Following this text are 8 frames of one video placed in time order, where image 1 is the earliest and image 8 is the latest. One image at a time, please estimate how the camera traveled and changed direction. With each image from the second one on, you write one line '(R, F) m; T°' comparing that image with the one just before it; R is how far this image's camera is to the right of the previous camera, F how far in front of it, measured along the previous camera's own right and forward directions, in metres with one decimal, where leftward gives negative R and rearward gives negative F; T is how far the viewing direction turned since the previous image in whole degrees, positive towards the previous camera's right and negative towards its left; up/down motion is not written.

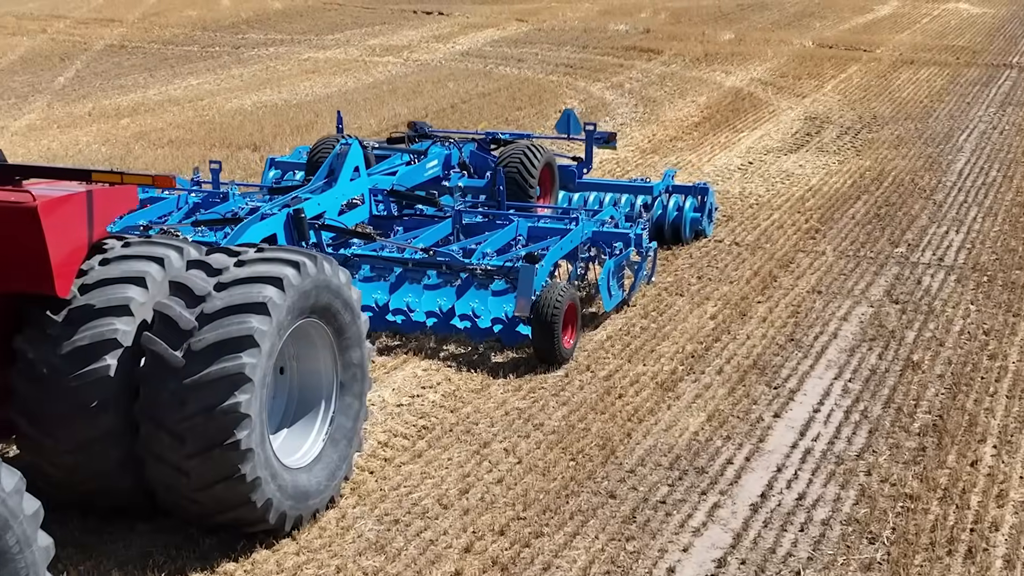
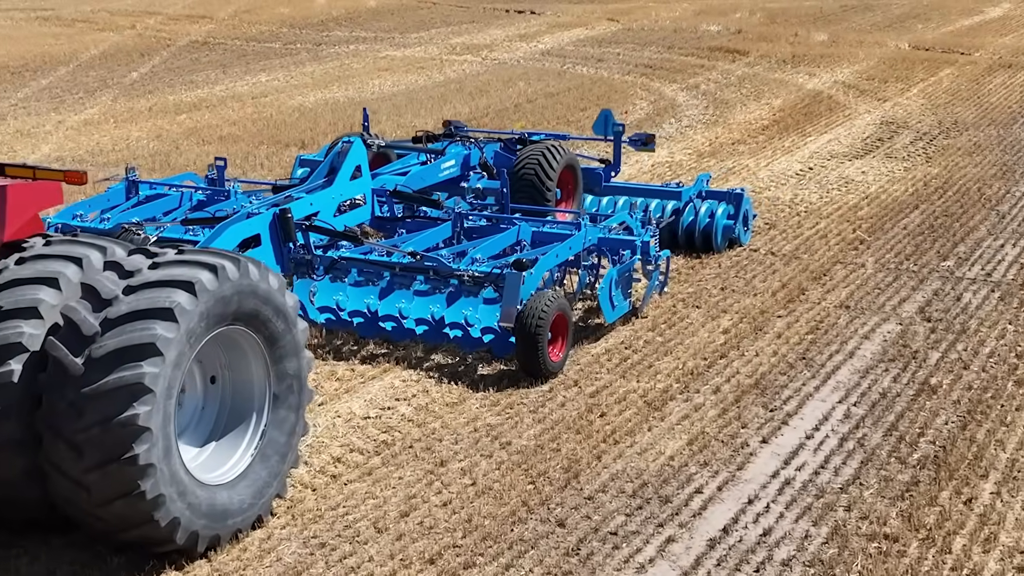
(+0.7, +0.5) m; -5°
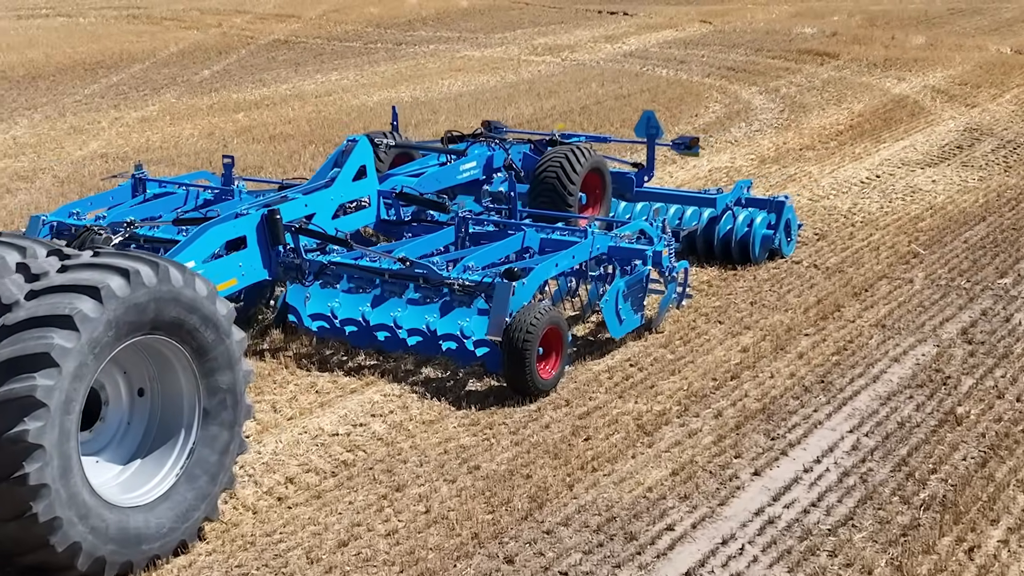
(+0.6, +0.5) m; -5°
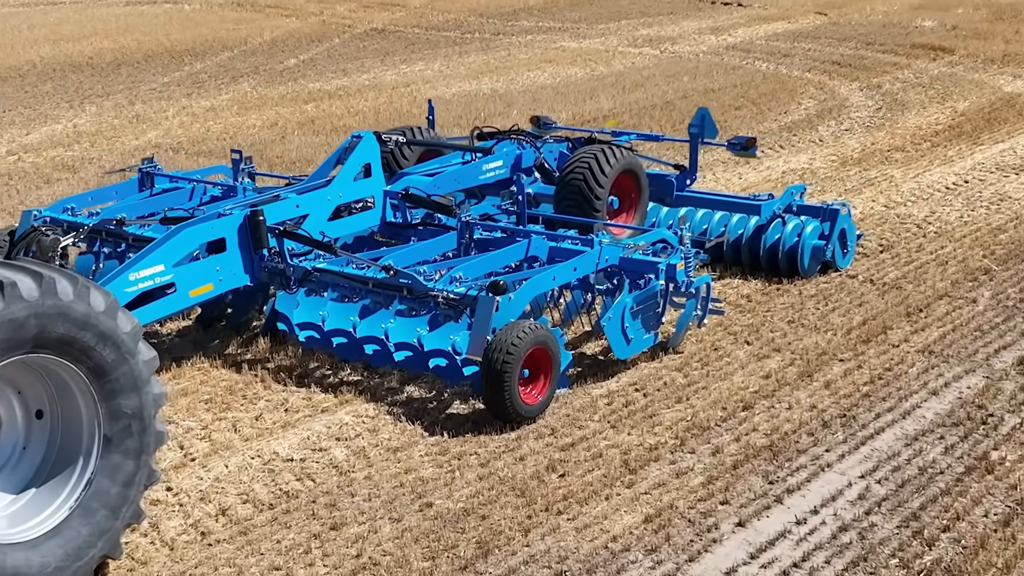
(+0.6, +0.7) m; -5°
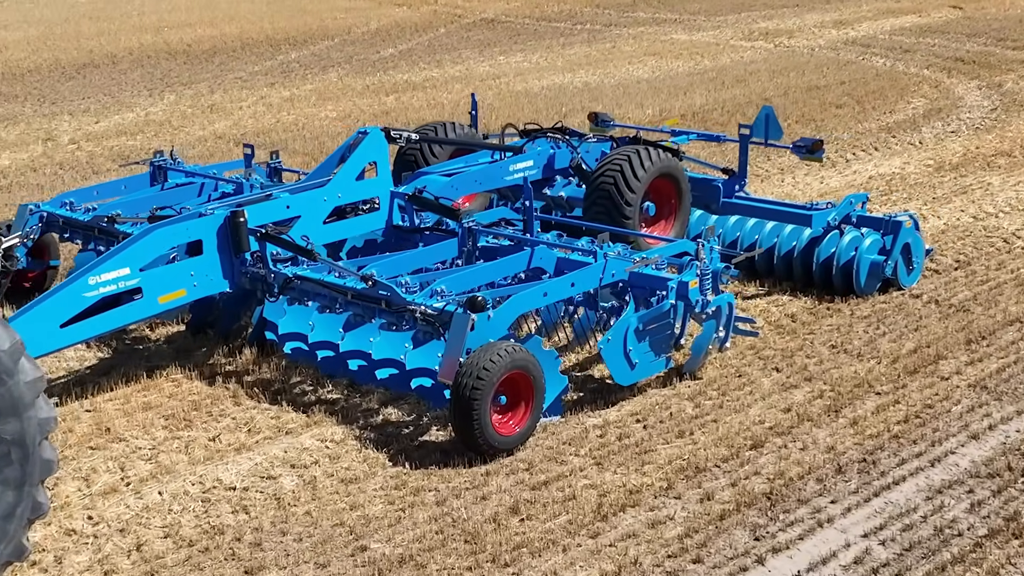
(+0.6, +0.7) m; -6°
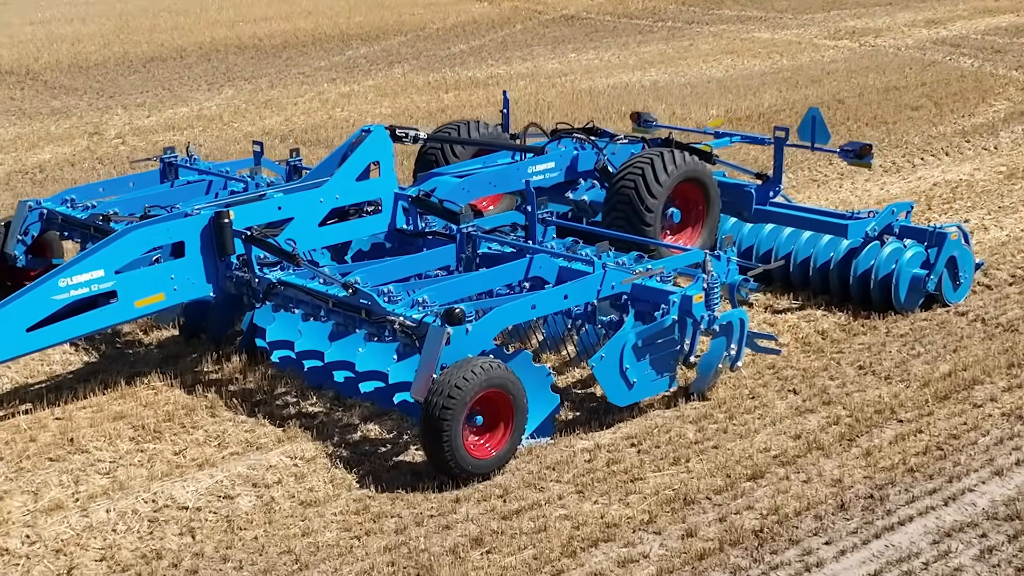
(+0.4, +0.4) m; -4°
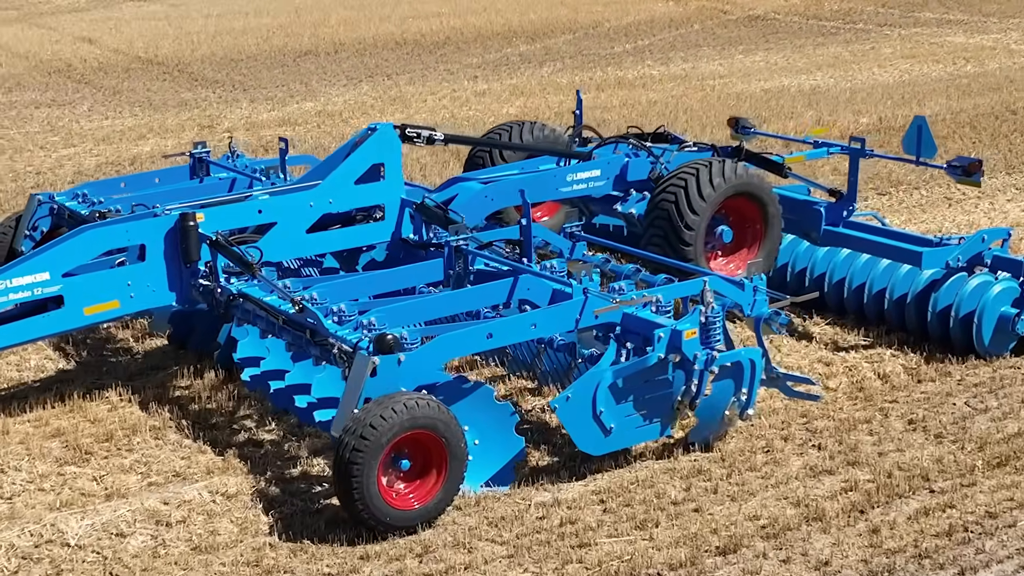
(+0.9, +0.8) m; -9°
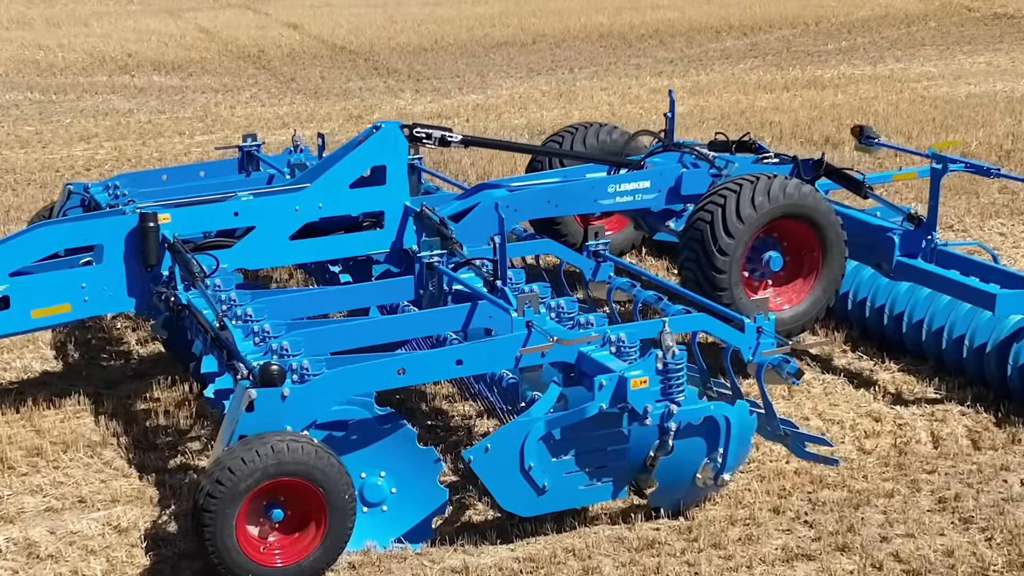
(+1.0, +0.7) m; -11°
